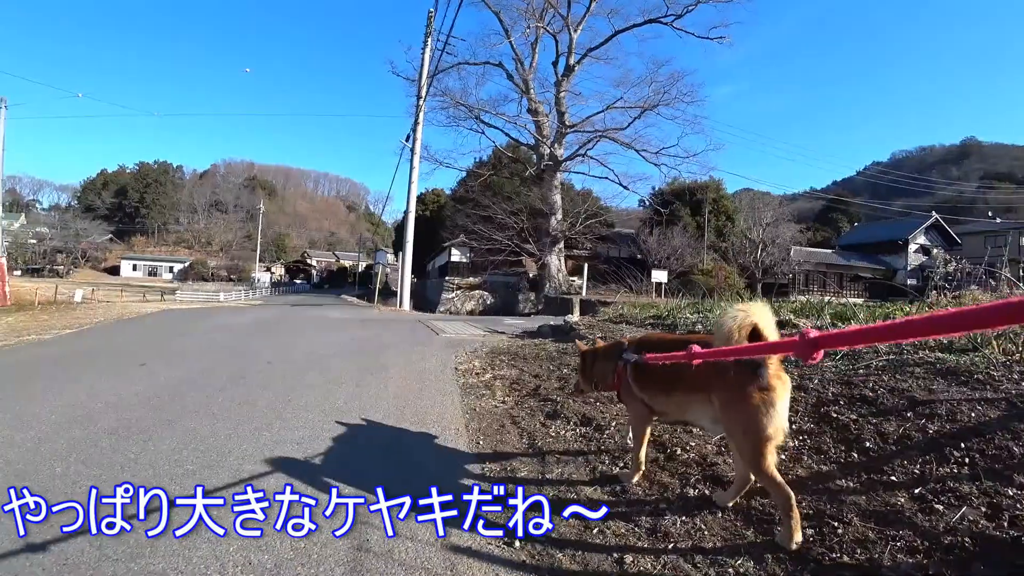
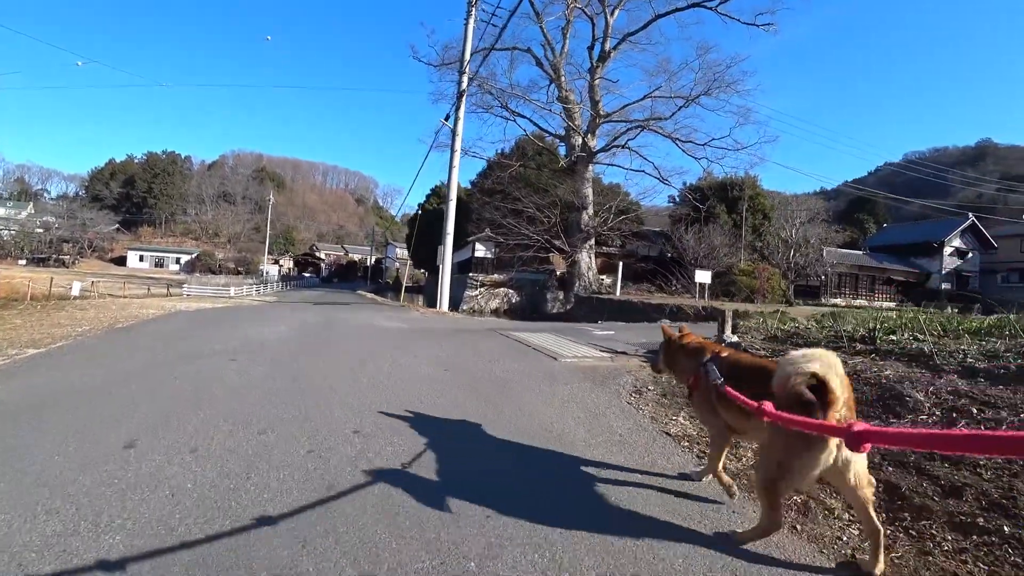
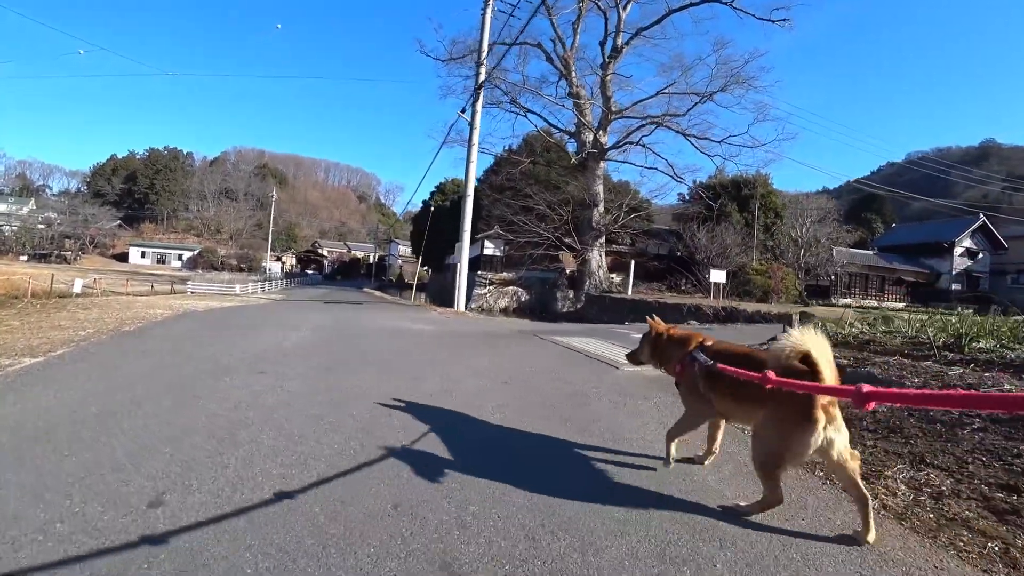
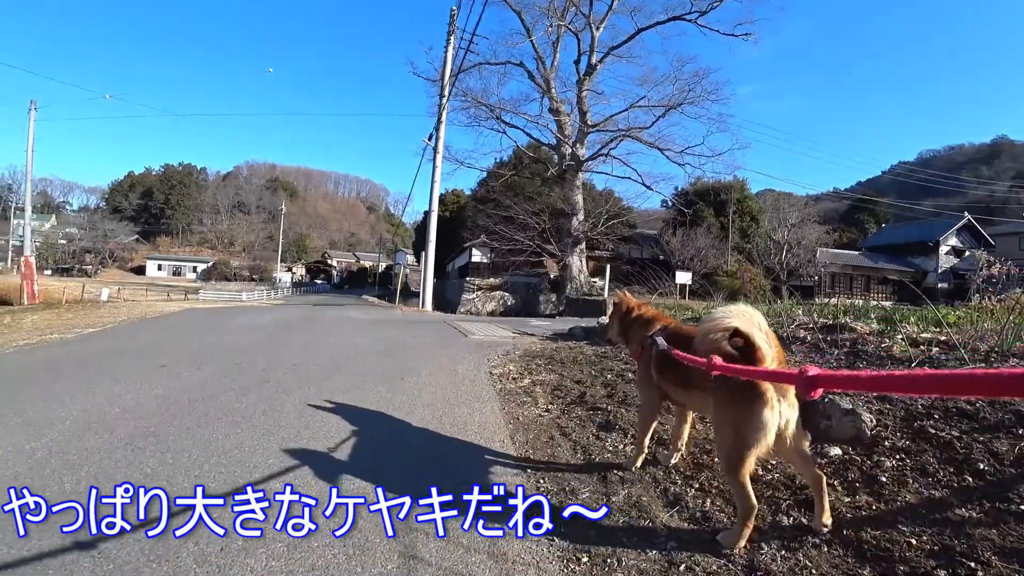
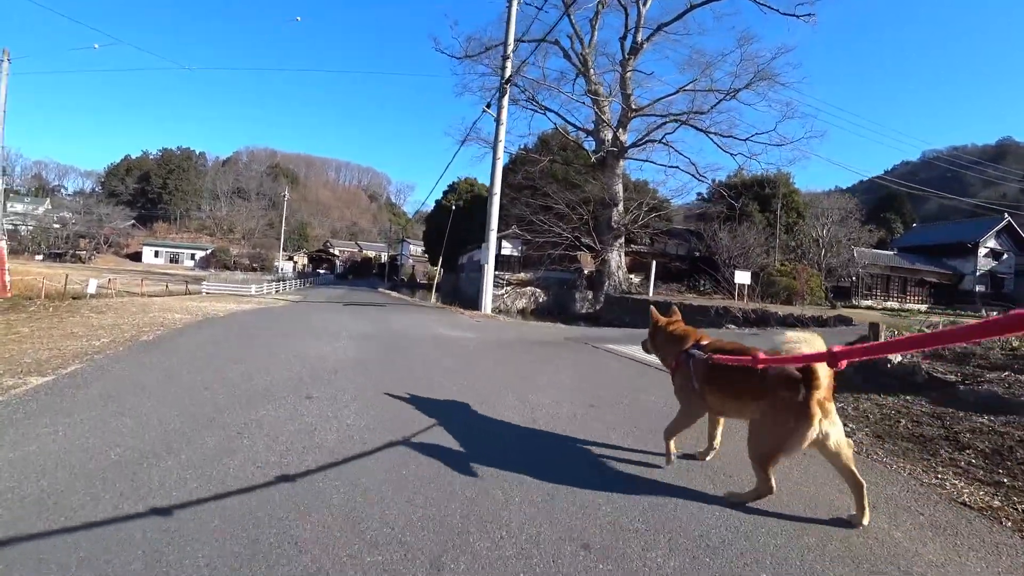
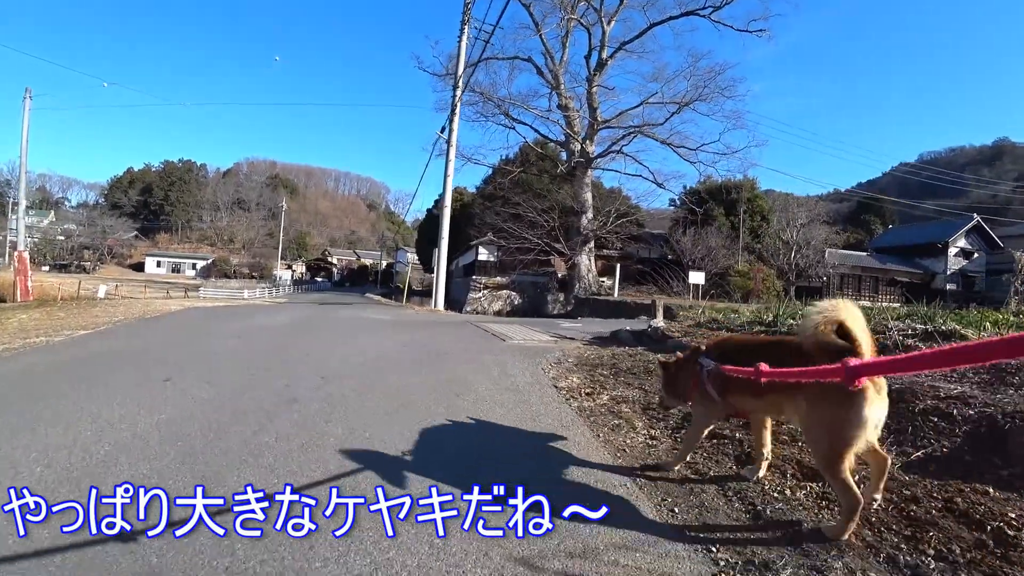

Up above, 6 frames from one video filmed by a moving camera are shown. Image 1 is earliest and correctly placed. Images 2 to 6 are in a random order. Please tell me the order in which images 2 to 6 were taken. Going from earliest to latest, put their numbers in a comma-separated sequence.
4, 6, 2, 3, 5
